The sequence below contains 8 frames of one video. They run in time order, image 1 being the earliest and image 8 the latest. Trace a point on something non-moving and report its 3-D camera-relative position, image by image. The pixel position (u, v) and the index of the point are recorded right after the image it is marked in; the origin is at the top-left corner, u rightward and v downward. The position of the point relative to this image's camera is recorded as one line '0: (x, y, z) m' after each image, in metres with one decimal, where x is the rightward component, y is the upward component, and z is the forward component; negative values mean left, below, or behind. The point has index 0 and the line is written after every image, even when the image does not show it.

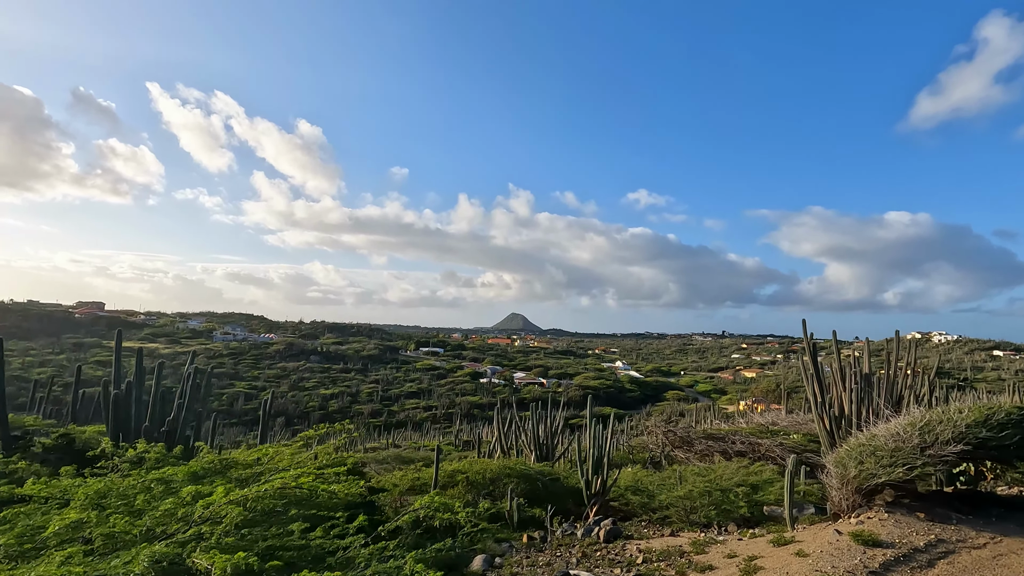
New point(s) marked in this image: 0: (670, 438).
0: (+4.0, -3.7, +13.2) m
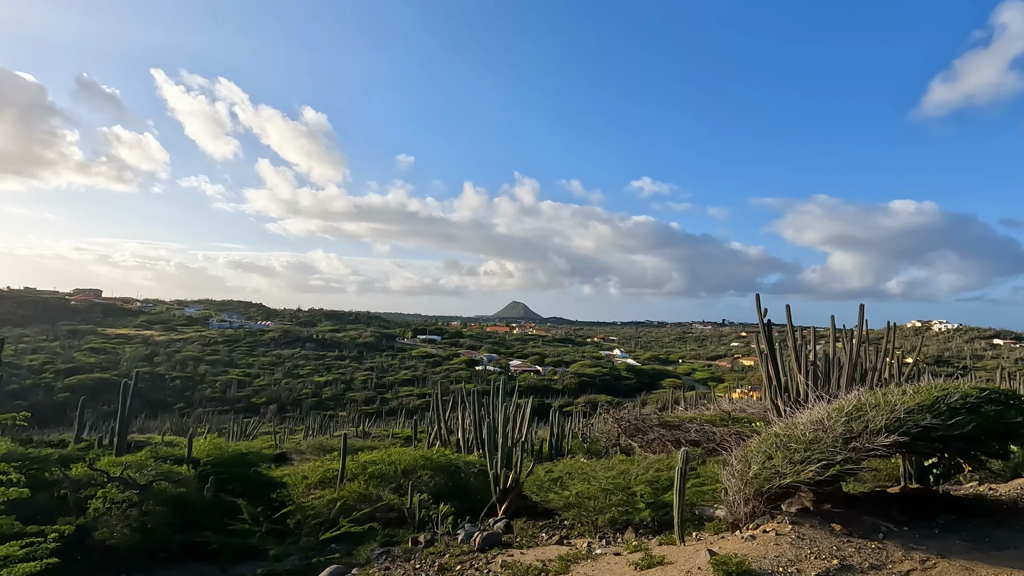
0: (+2.6, -3.1, +12.1) m
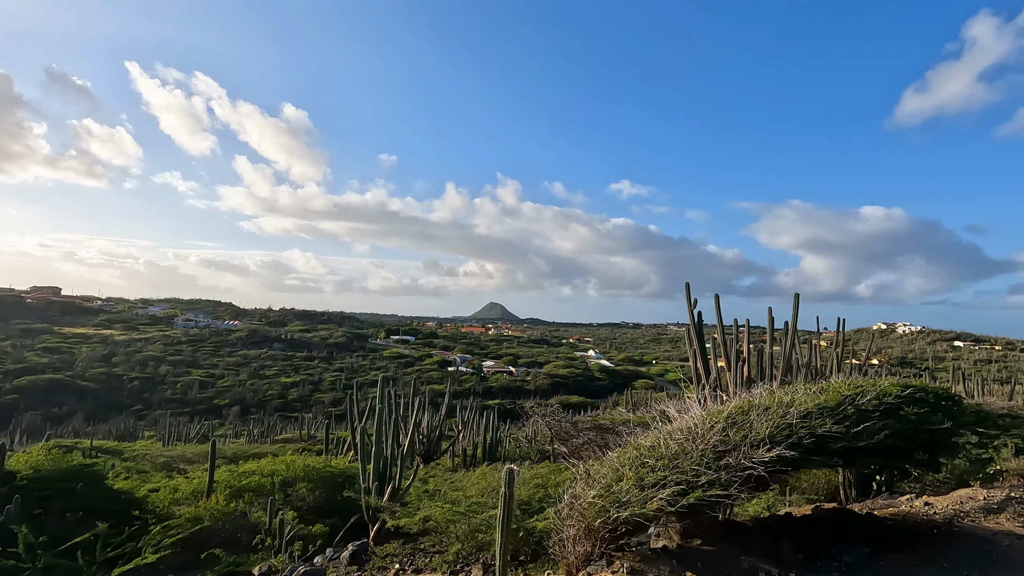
0: (+0.9, -2.9, +11.1) m
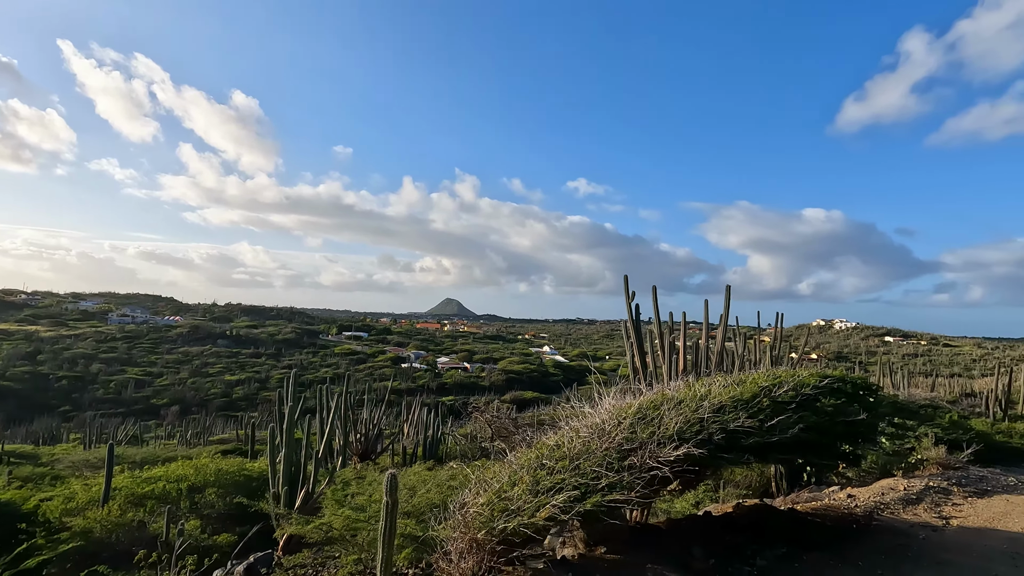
0: (-0.3, -2.8, +10.8) m
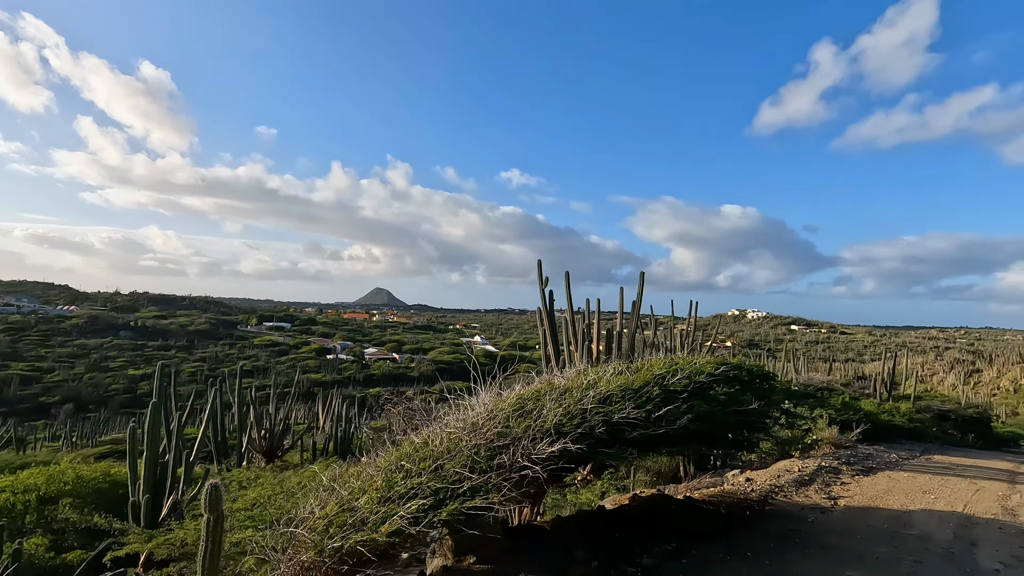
0: (-2.0, -2.5, +10.3) m
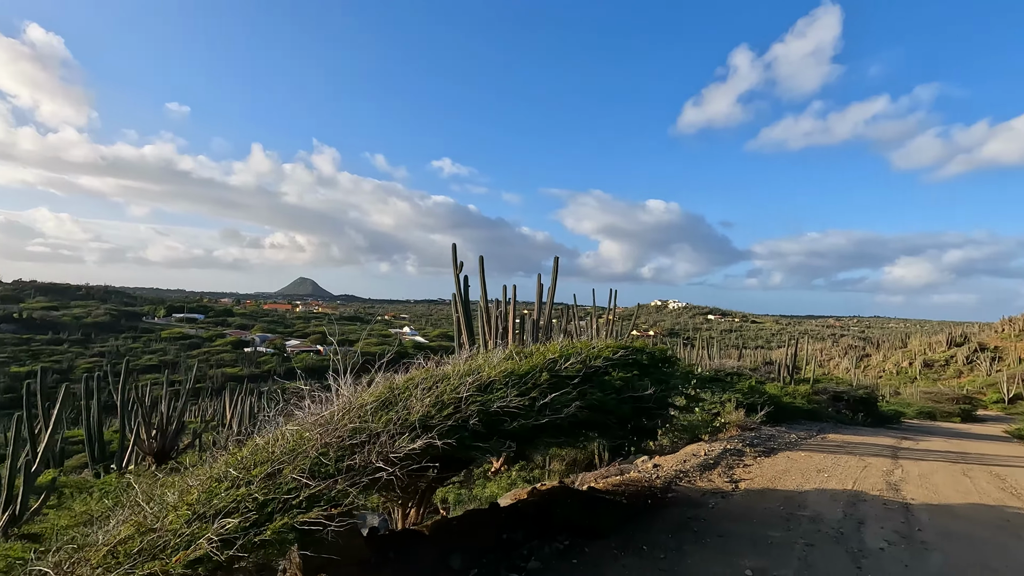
0: (-3.5, -2.3, +9.7) m
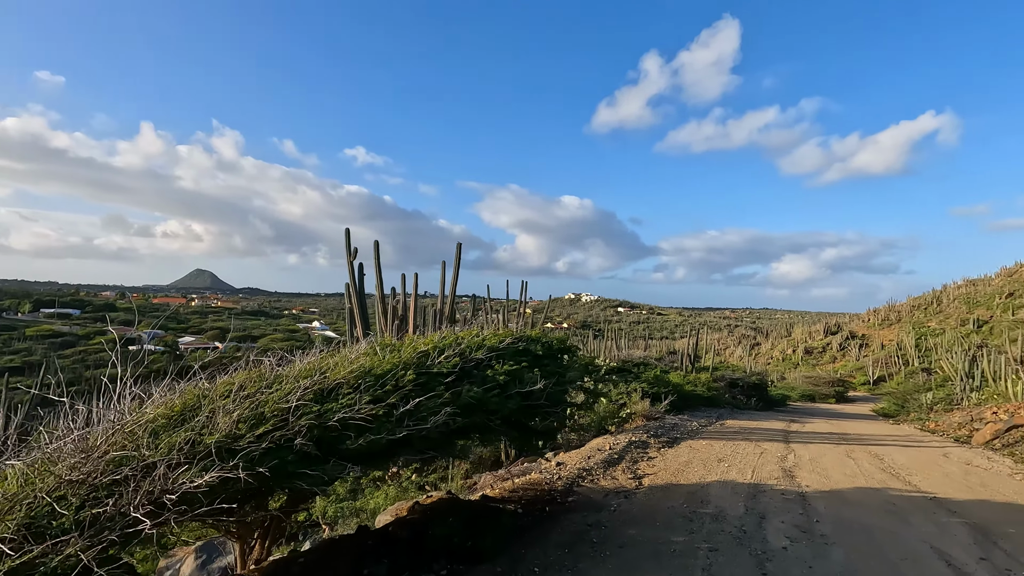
0: (-5.2, -2.1, +8.6) m
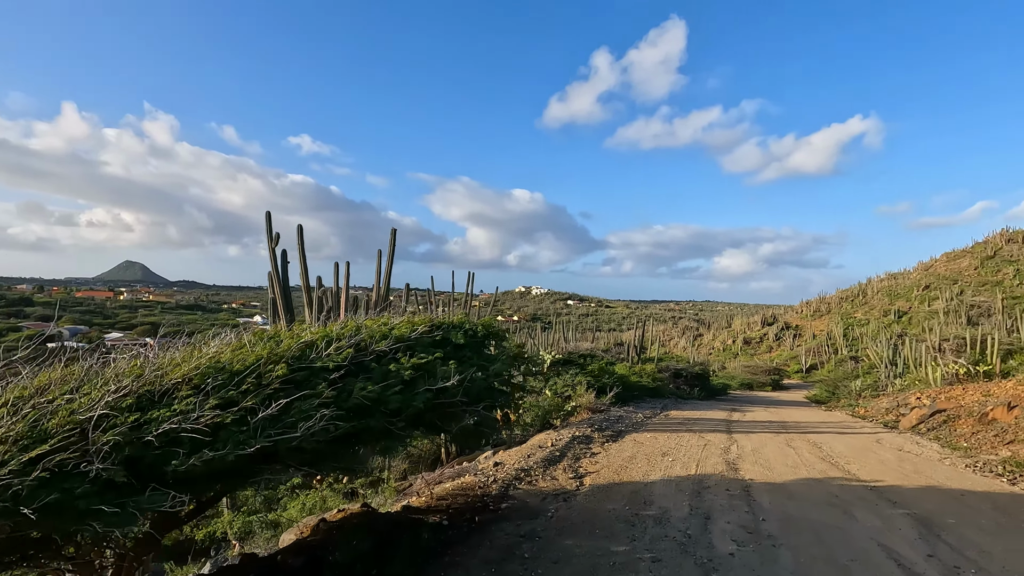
0: (-6.0, -1.9, +7.7) m
